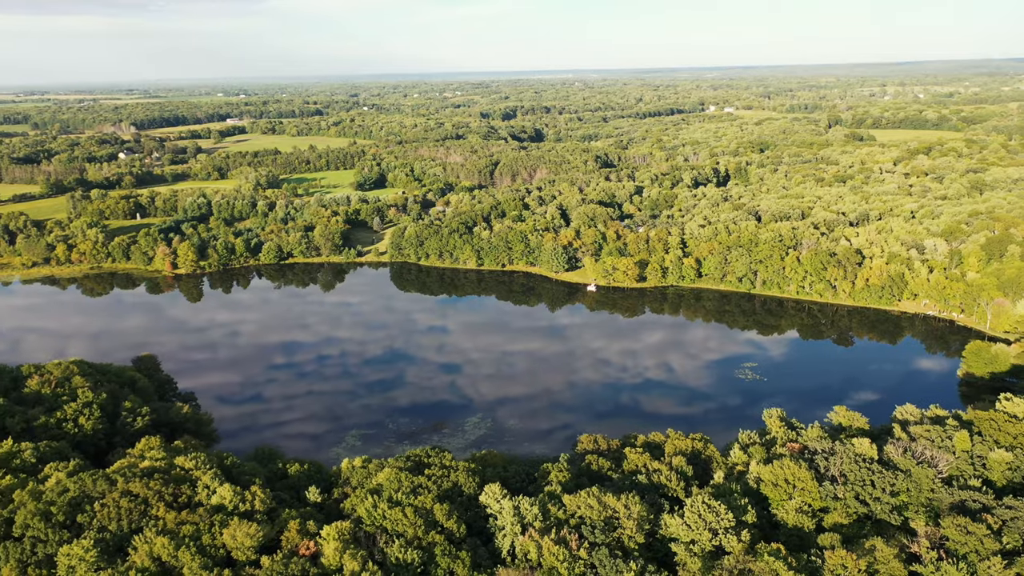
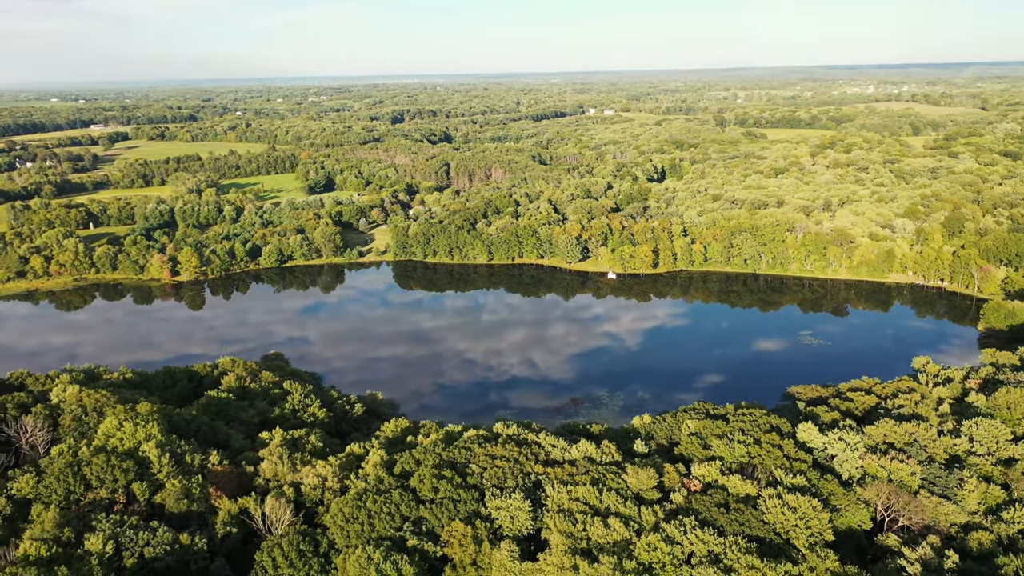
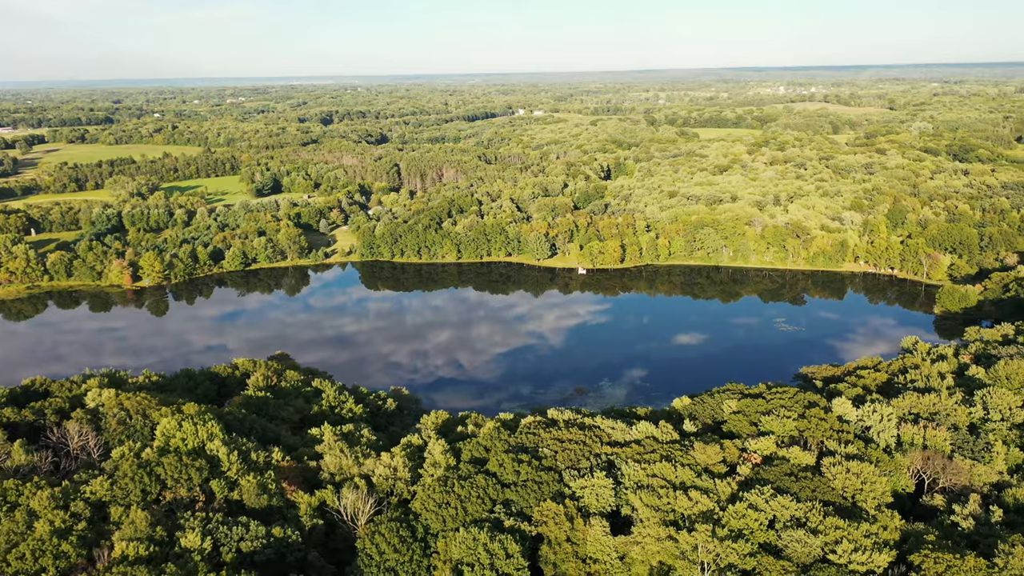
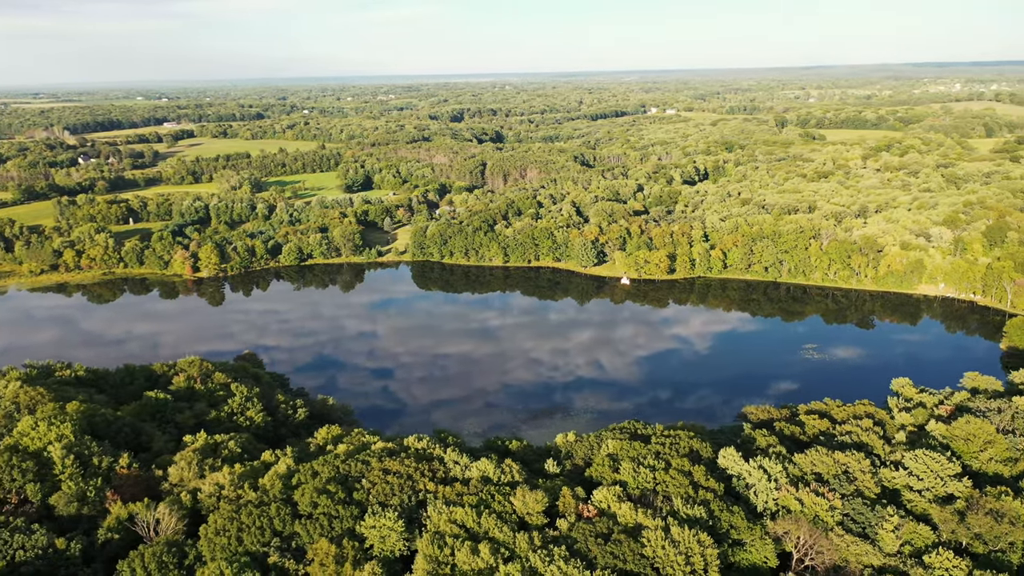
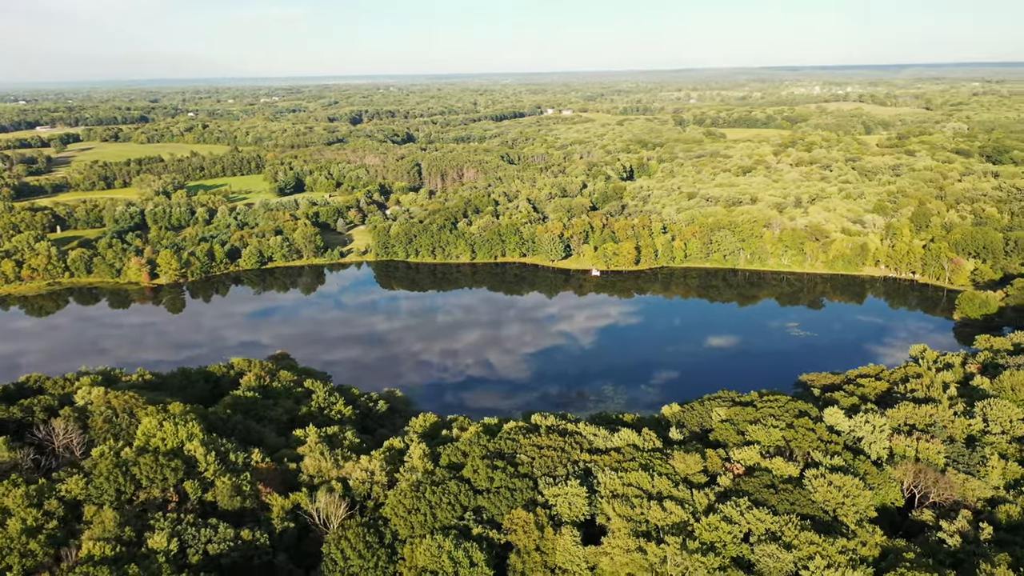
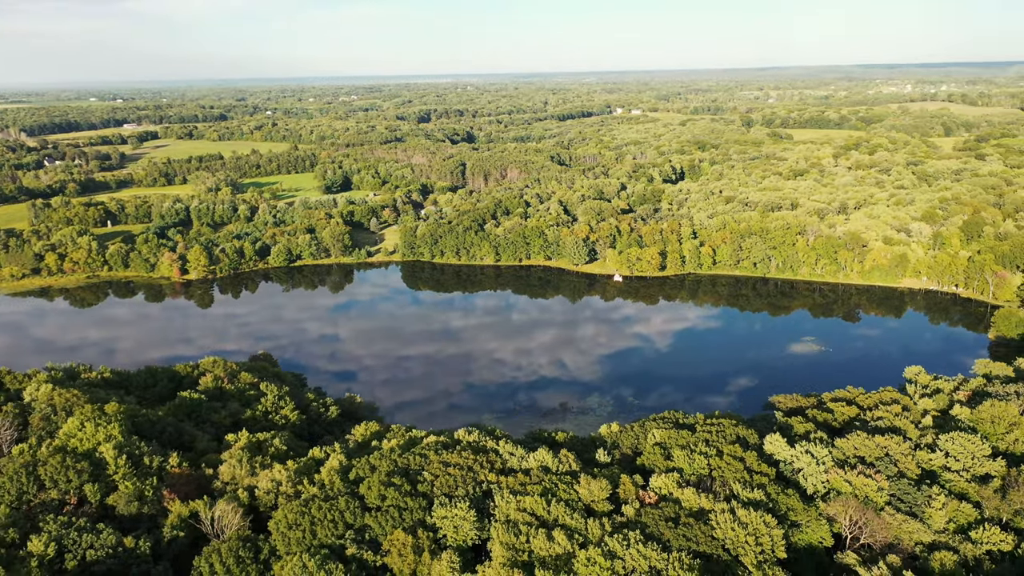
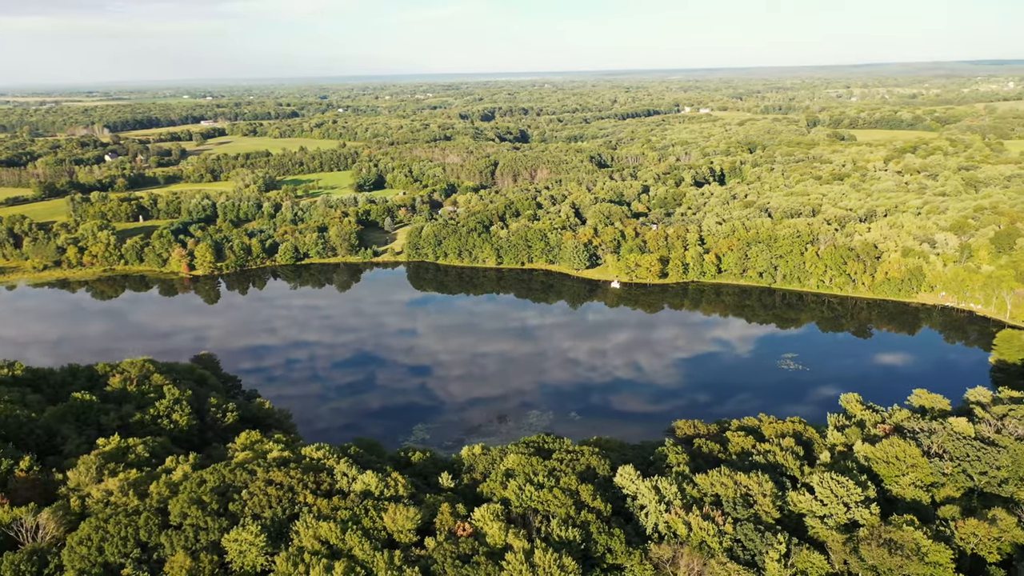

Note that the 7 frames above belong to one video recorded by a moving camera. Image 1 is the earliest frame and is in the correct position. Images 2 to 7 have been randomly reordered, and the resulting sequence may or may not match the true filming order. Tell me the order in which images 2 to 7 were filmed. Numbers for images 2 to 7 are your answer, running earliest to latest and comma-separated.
7, 4, 6, 2, 5, 3
